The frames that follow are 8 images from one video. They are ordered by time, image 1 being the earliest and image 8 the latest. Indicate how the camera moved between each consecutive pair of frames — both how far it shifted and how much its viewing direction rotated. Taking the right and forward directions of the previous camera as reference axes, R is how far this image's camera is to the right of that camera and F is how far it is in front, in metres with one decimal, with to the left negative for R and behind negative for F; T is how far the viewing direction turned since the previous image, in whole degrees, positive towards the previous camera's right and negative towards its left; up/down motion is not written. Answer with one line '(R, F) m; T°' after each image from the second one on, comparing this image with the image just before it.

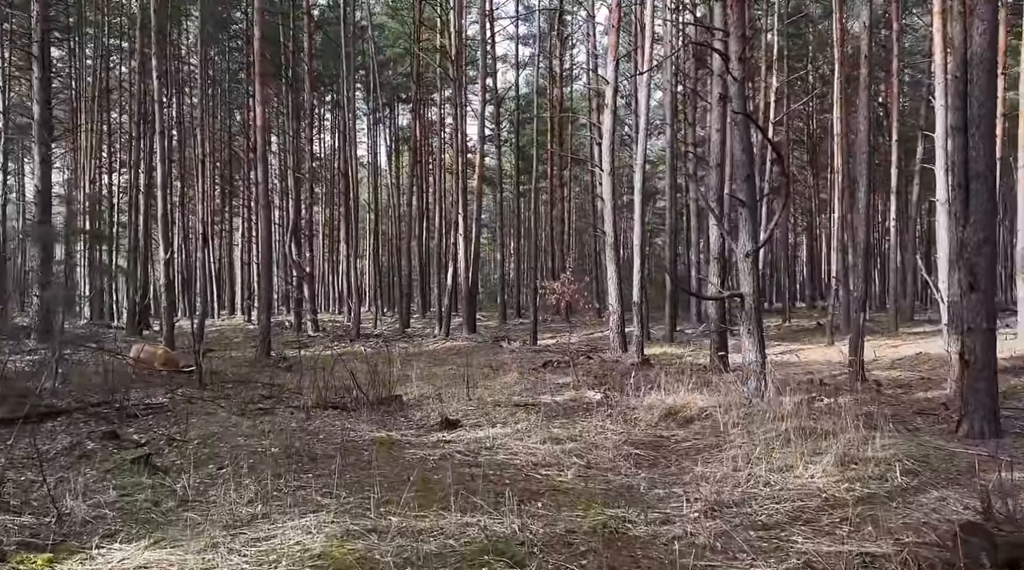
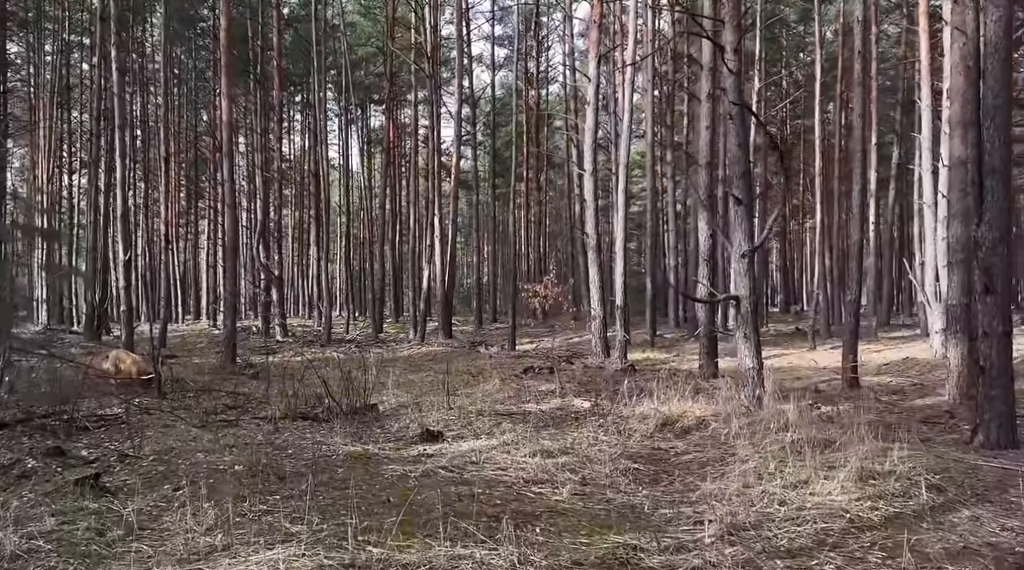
(-0.1, +0.8) m; +2°
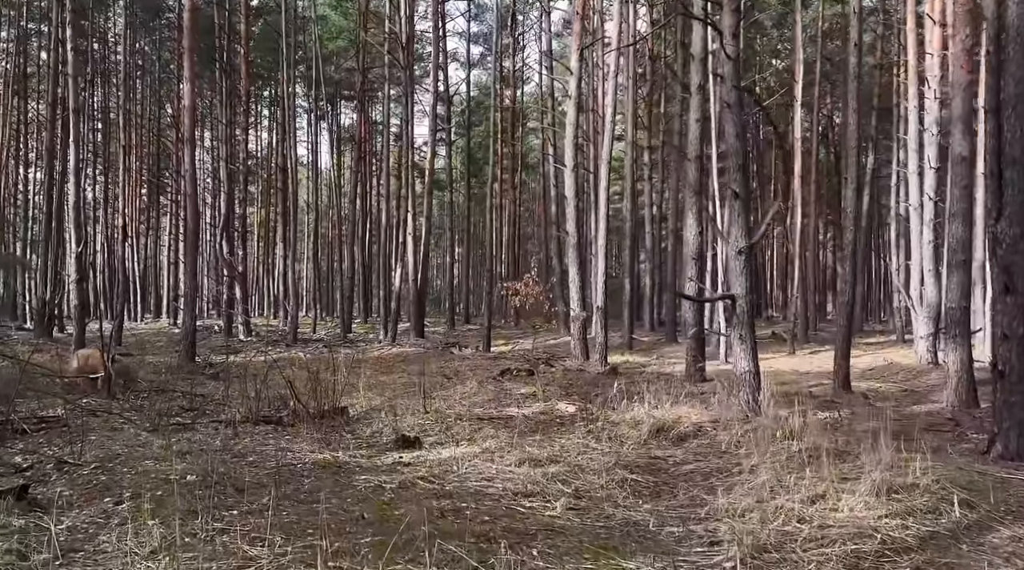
(-0.1, +0.8) m; +2°
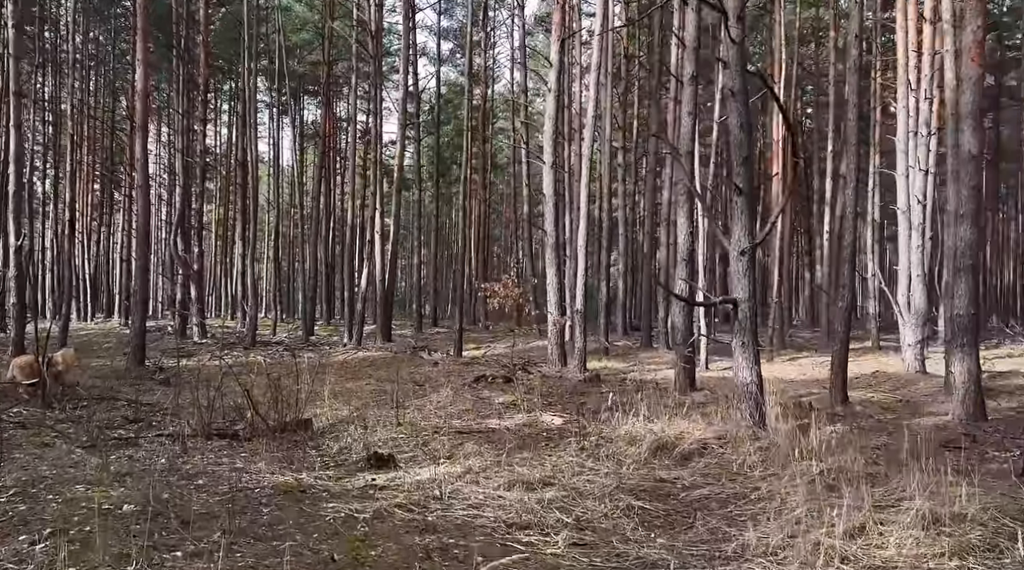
(-0.2, +1.0) m; +2°
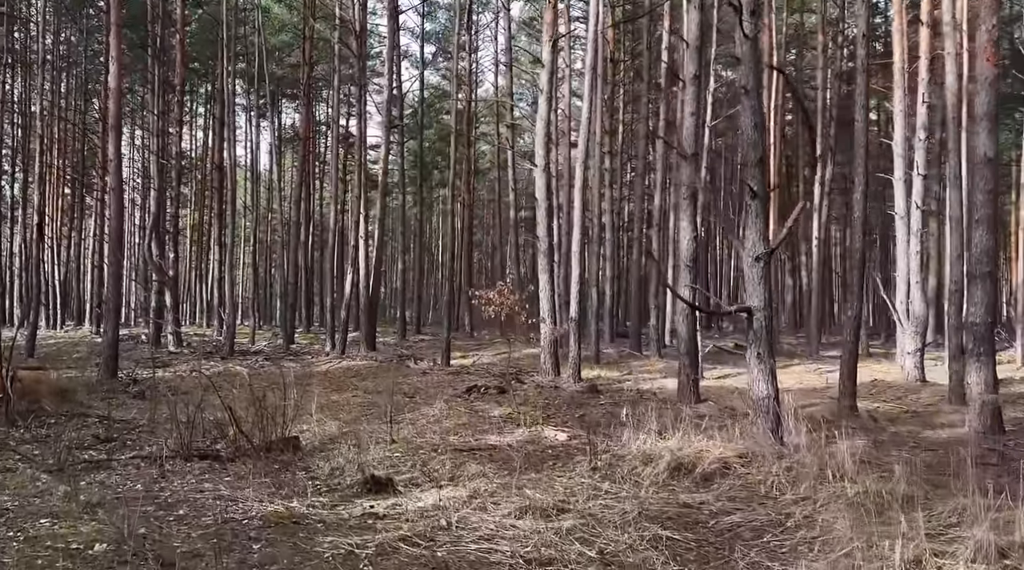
(-0.2, +0.7) m; +1°
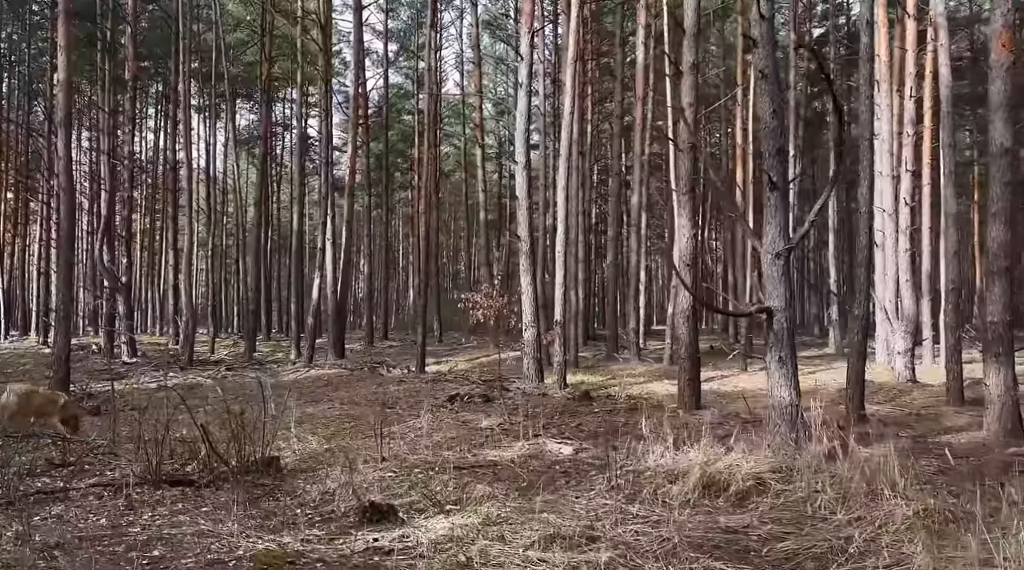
(-0.4, +0.9) m; +2°
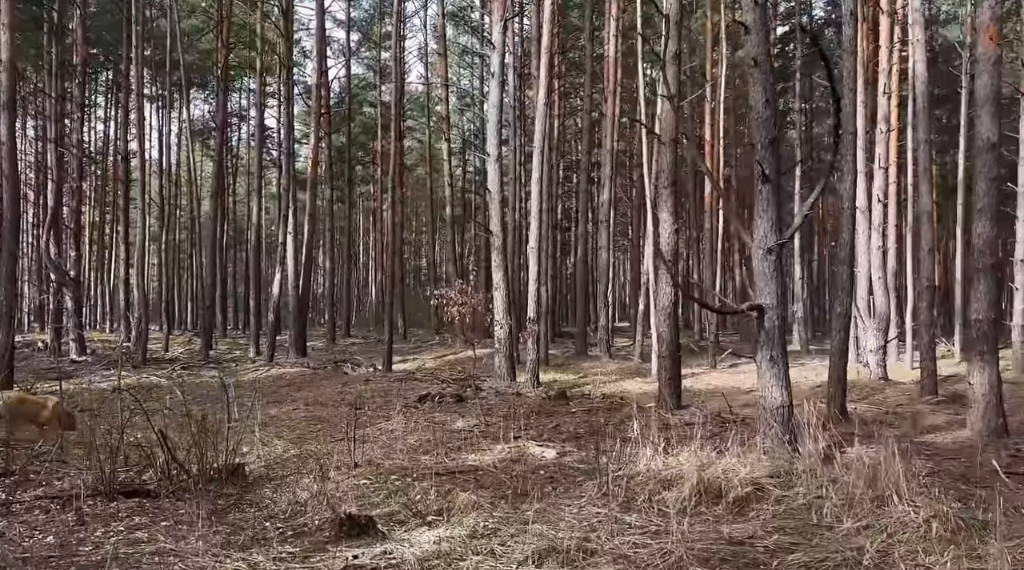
(-0.2, +0.5) m; +2°
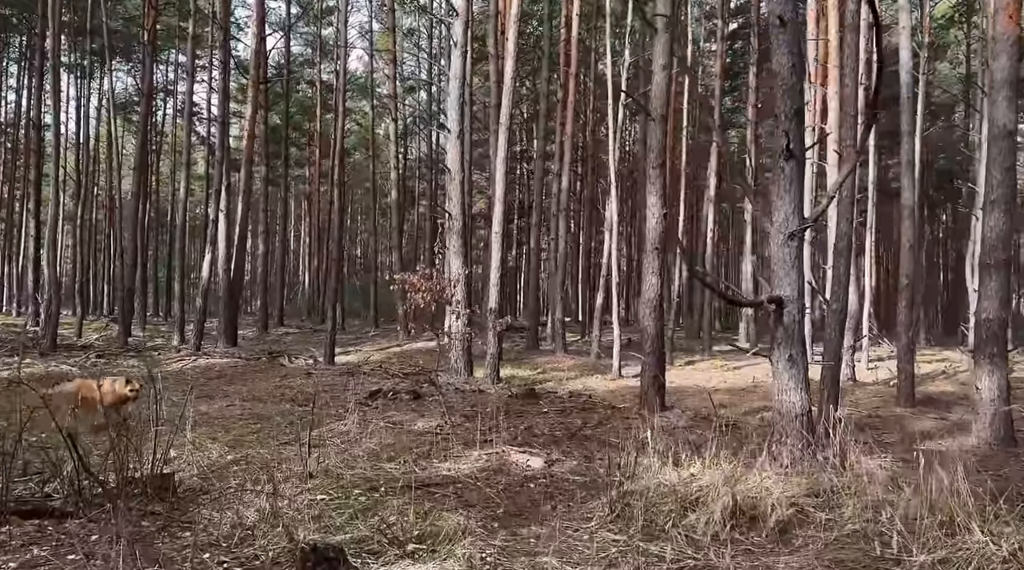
(-0.4, +1.3) m; +4°
